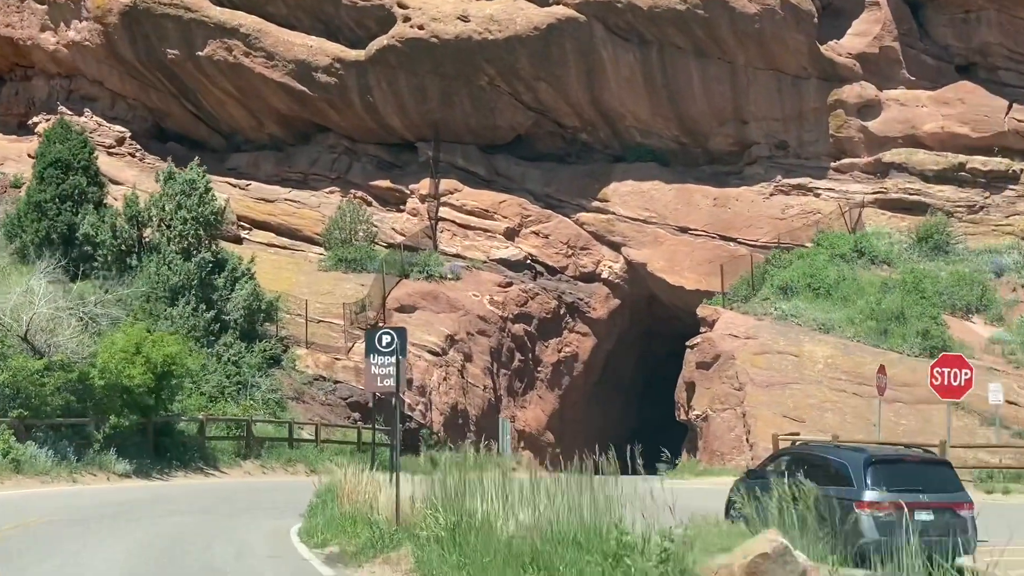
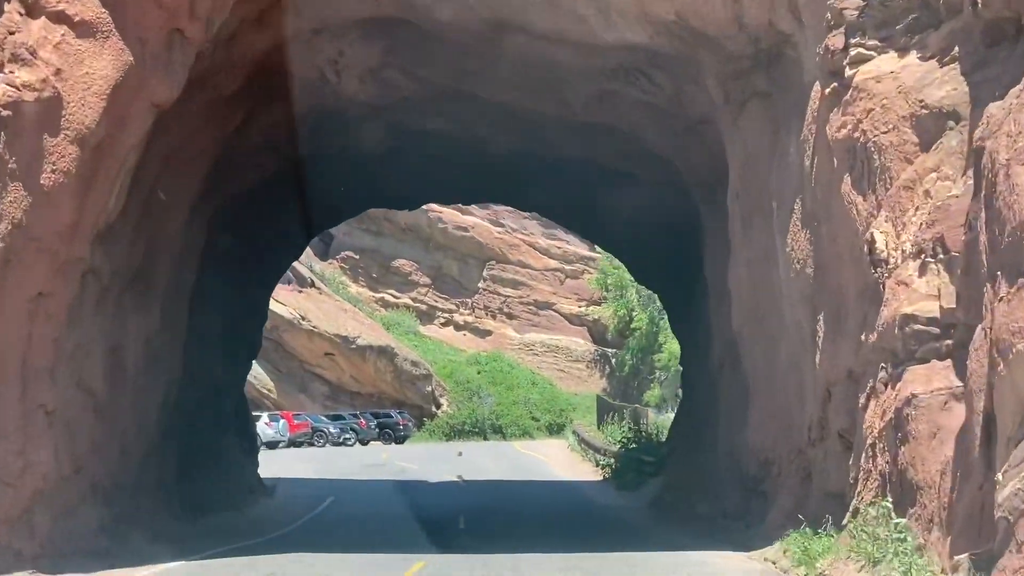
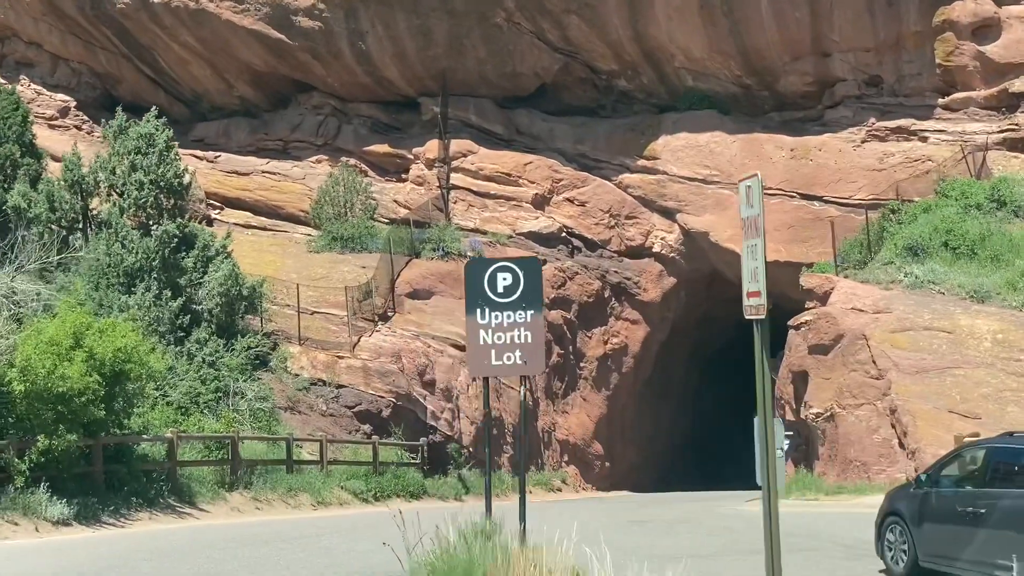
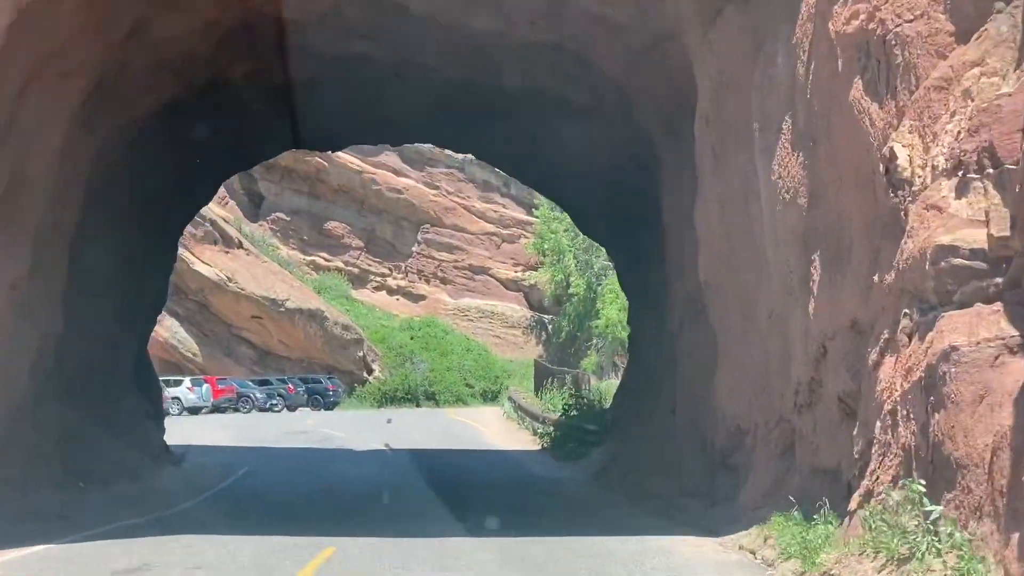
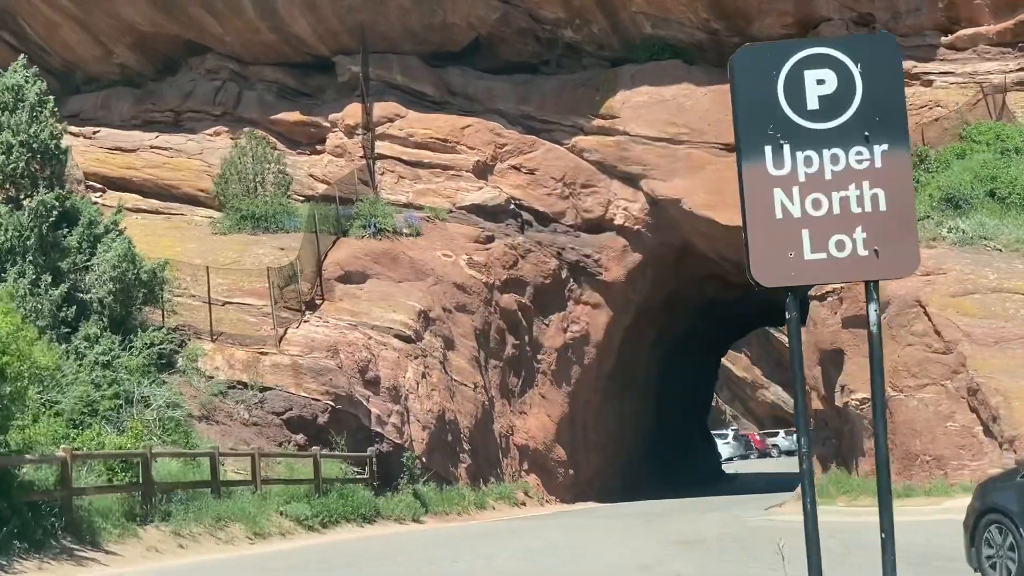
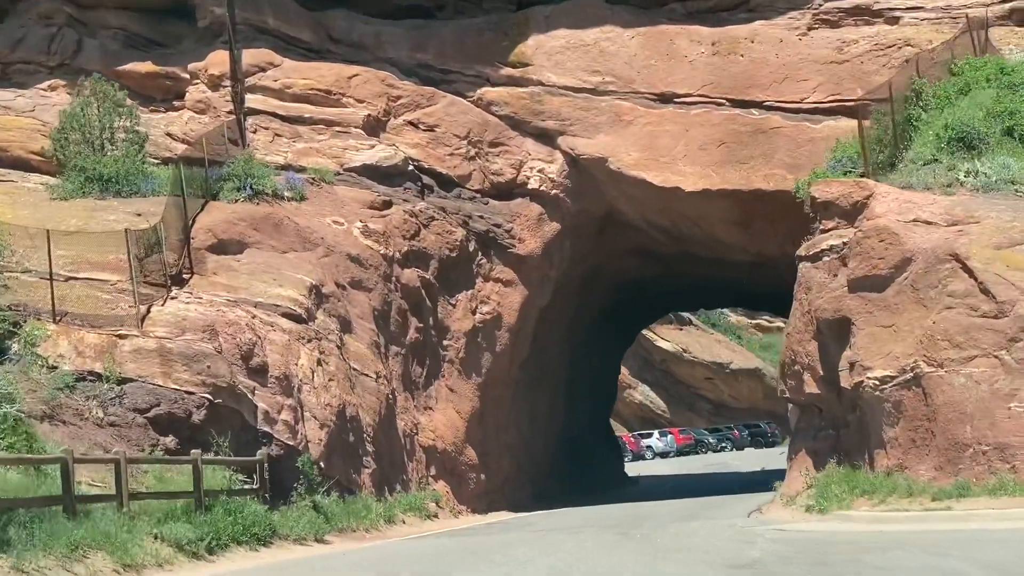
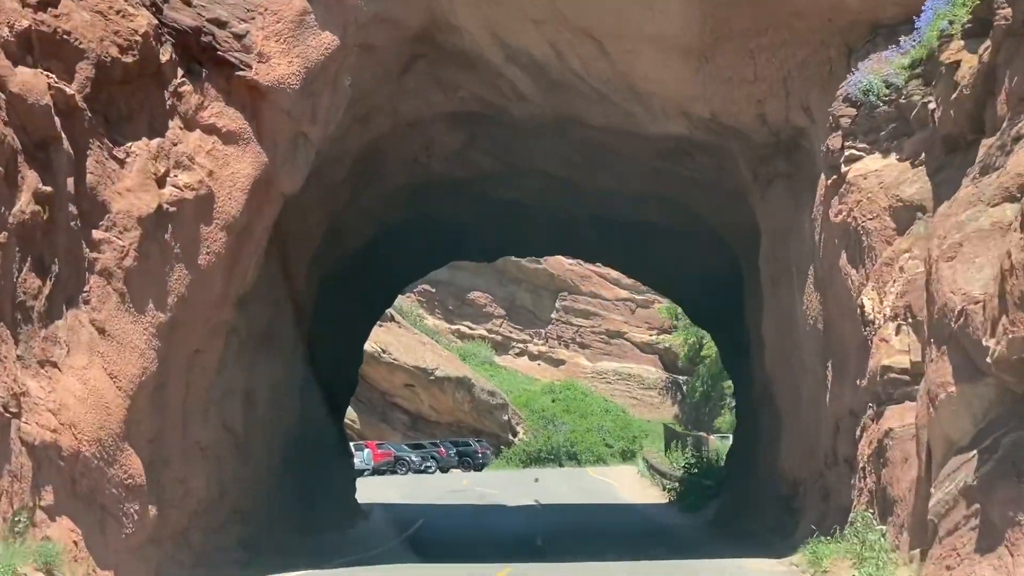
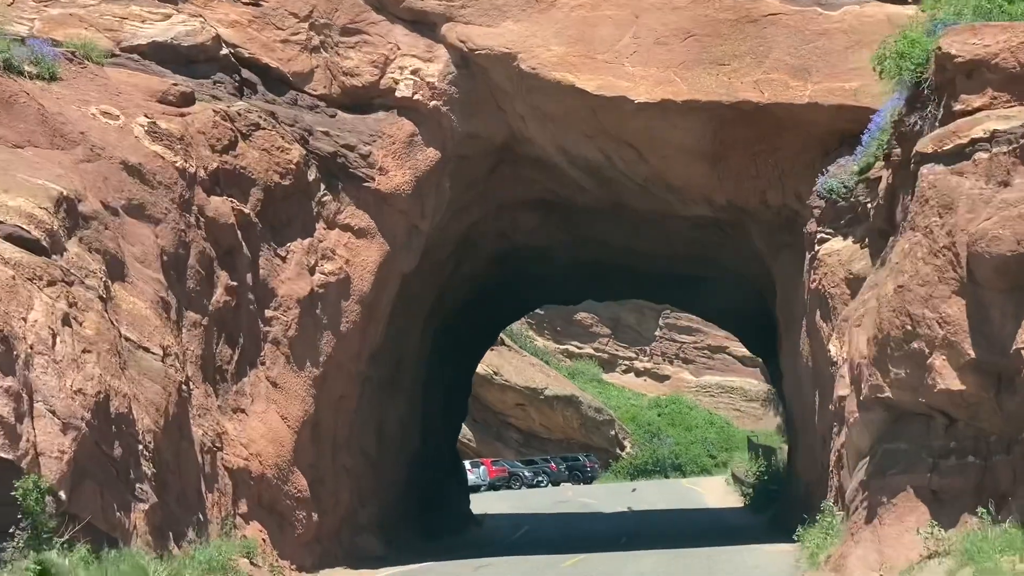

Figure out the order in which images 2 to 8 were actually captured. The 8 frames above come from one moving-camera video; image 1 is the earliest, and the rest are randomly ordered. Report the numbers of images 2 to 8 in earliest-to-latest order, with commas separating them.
3, 5, 6, 8, 7, 2, 4
